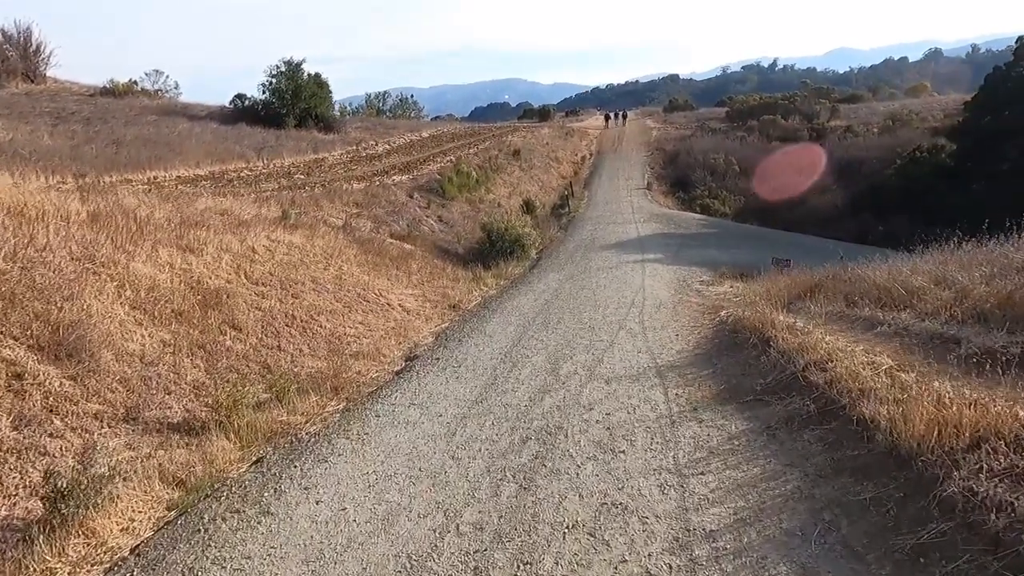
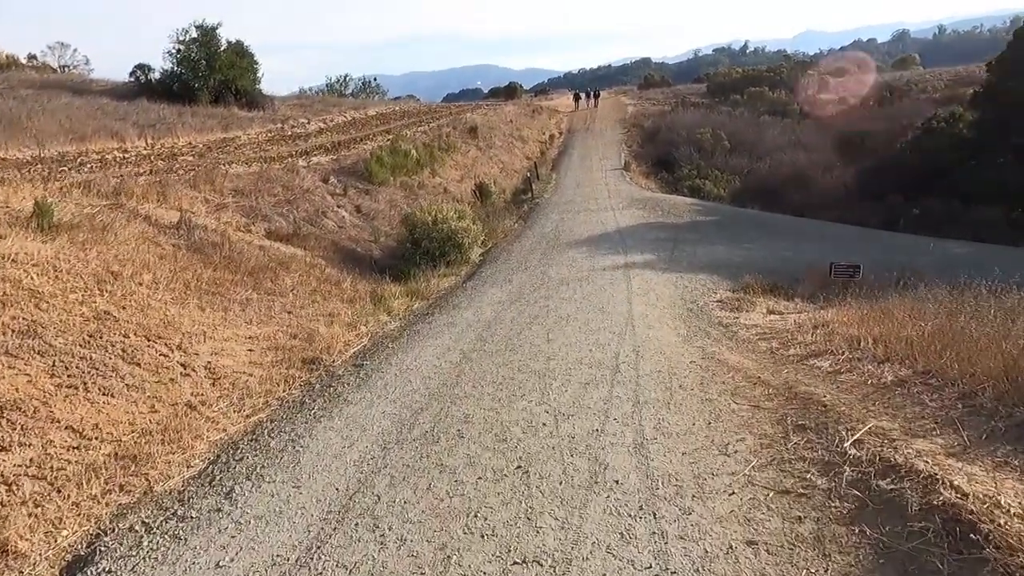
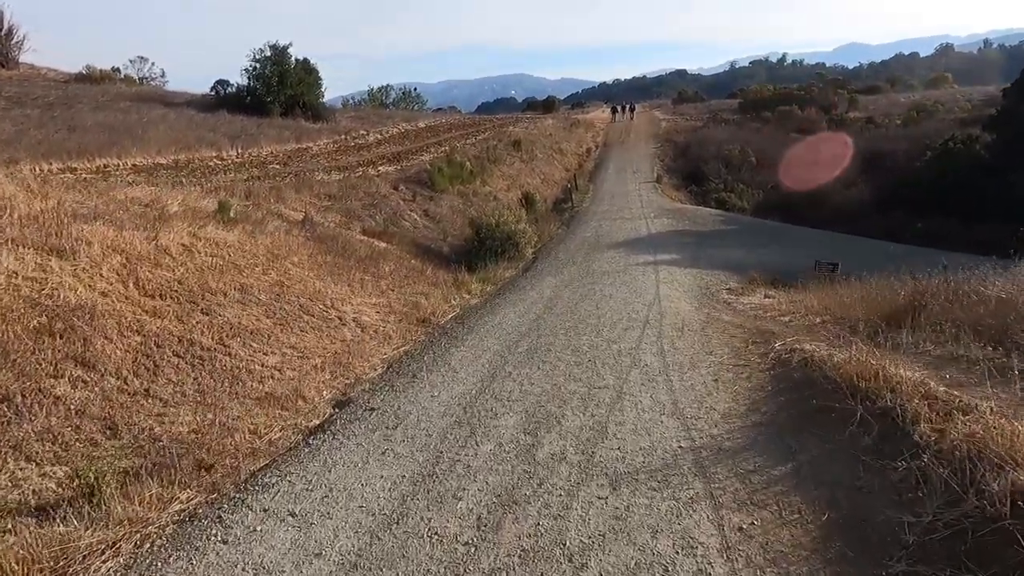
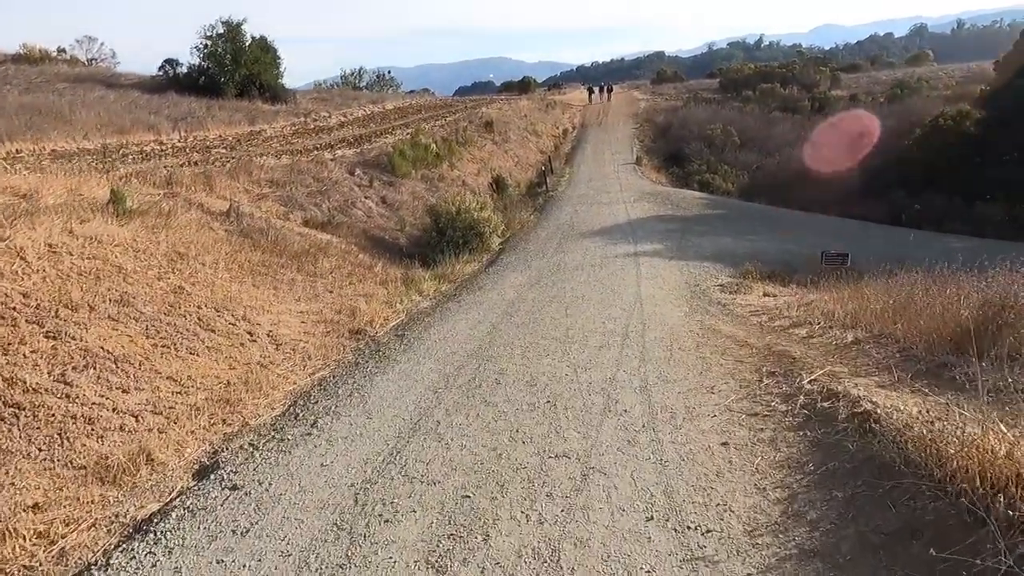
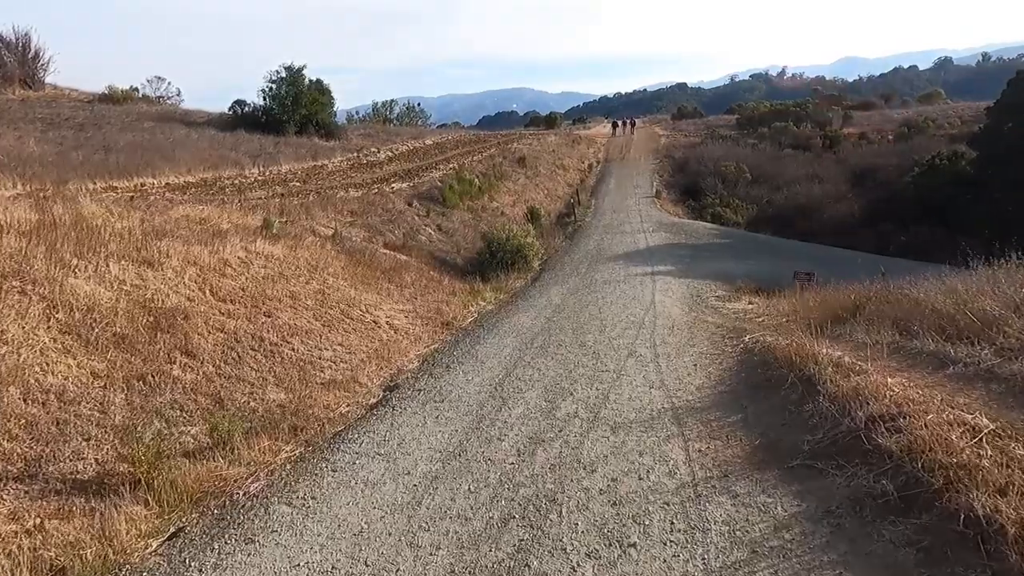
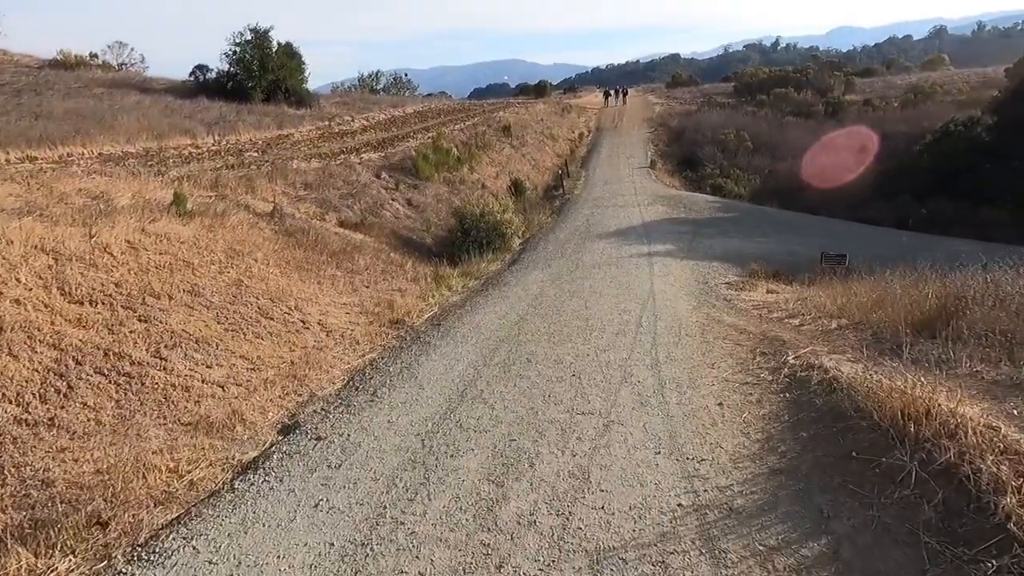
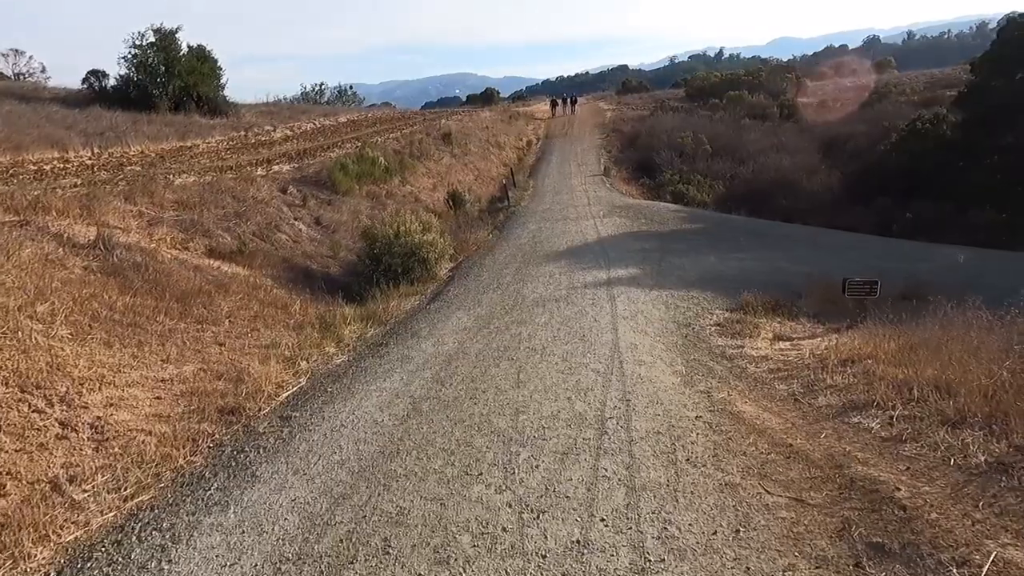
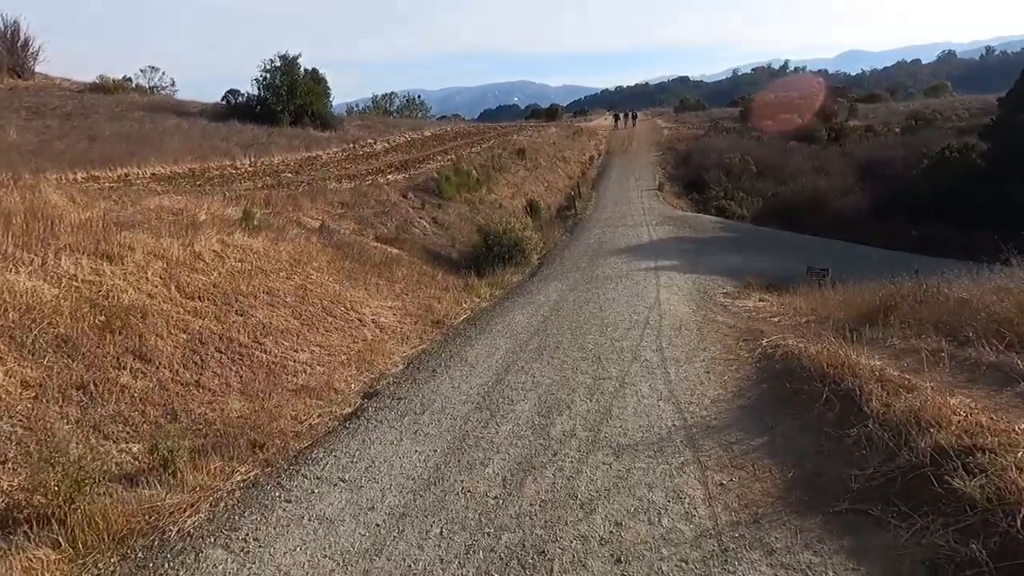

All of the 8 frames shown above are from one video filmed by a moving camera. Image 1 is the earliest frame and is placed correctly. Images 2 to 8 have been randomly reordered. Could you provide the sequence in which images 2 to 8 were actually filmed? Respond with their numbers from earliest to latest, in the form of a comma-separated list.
5, 8, 3, 6, 4, 2, 7
